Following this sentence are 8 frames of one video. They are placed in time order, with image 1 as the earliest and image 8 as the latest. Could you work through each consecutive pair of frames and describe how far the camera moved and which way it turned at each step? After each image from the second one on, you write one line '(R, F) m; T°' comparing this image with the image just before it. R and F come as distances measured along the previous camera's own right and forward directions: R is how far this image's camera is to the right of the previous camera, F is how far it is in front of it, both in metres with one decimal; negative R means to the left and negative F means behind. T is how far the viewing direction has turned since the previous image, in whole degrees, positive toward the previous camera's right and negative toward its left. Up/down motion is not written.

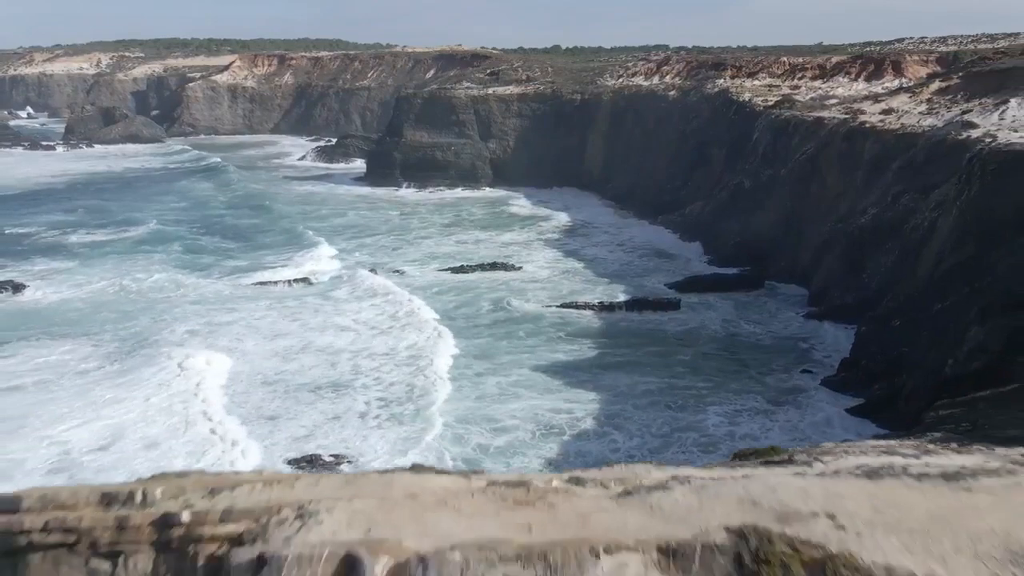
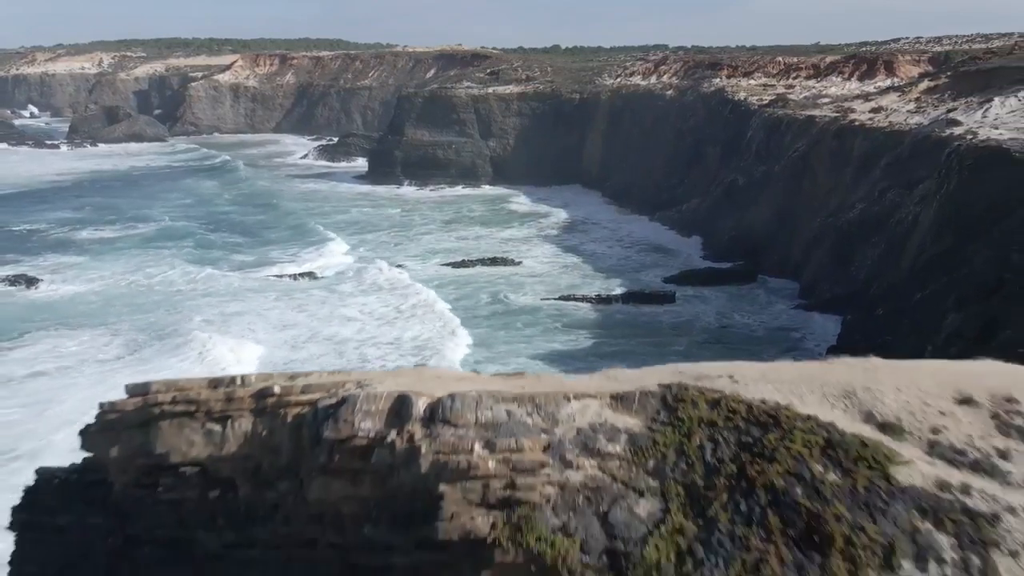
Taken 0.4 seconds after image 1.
(0.0, -0.7) m; 0°
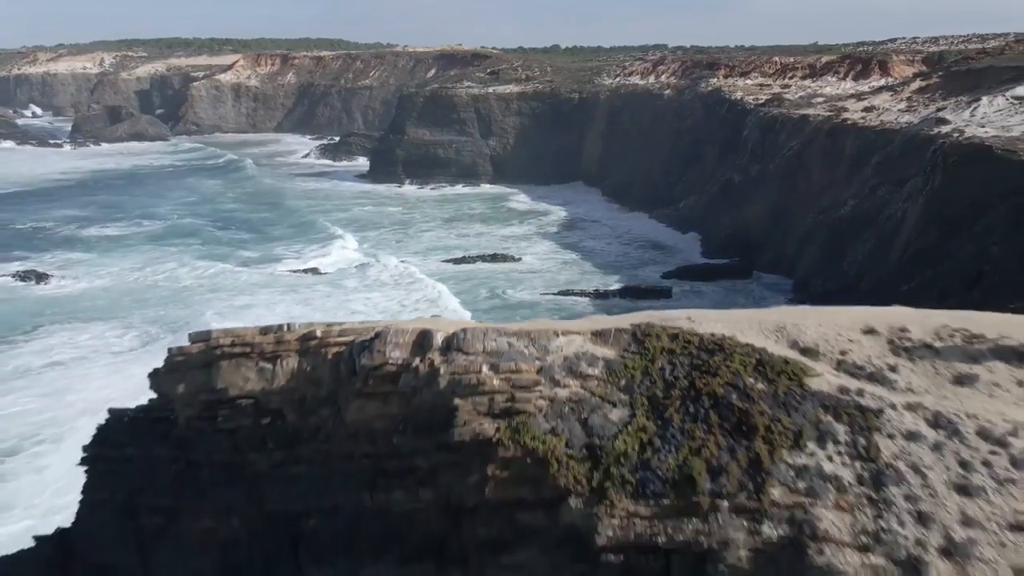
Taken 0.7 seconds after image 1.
(0.0, -0.5) m; 0°
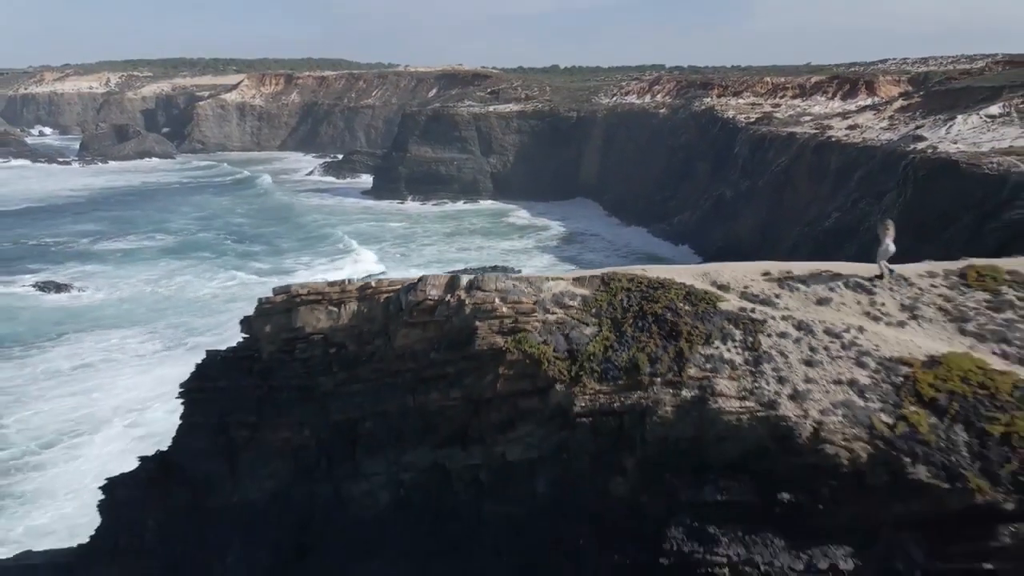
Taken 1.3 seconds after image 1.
(0.0, -1.1) m; 0°
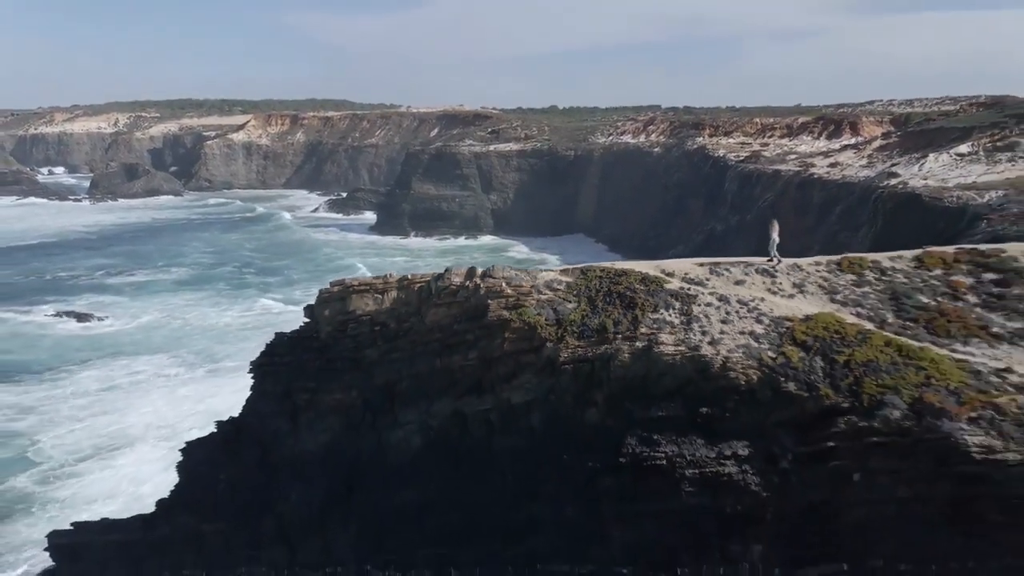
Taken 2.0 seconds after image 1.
(0.0, -1.3) m; 0°
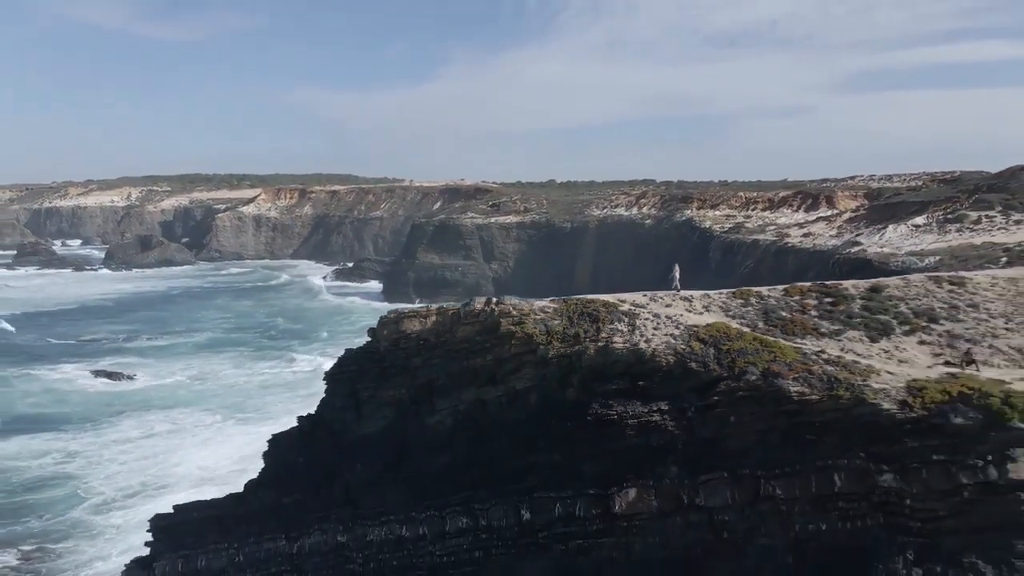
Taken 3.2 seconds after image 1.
(0.0, -2.4) m; 0°
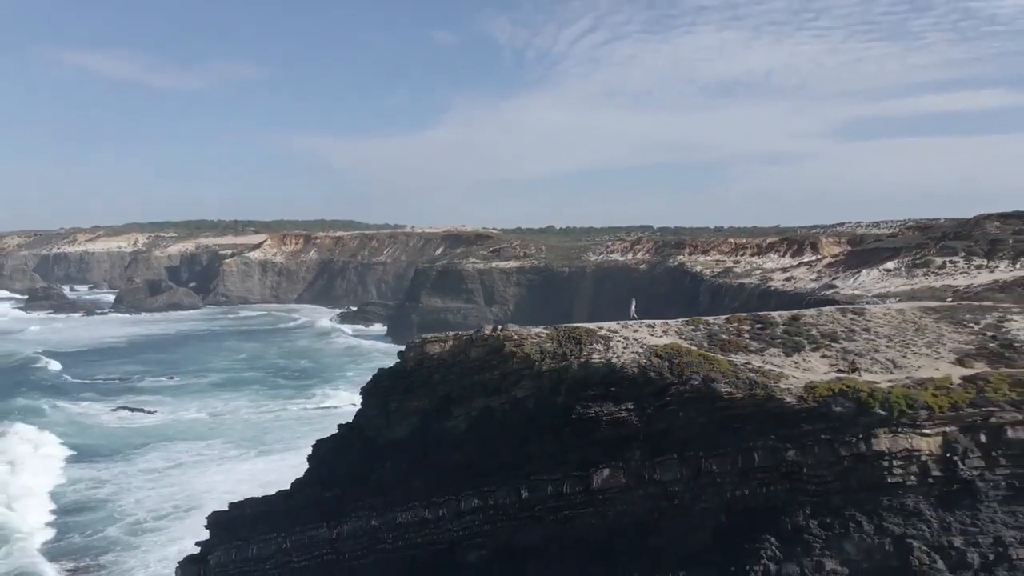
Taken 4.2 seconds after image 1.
(0.0, -2.0) m; 0°
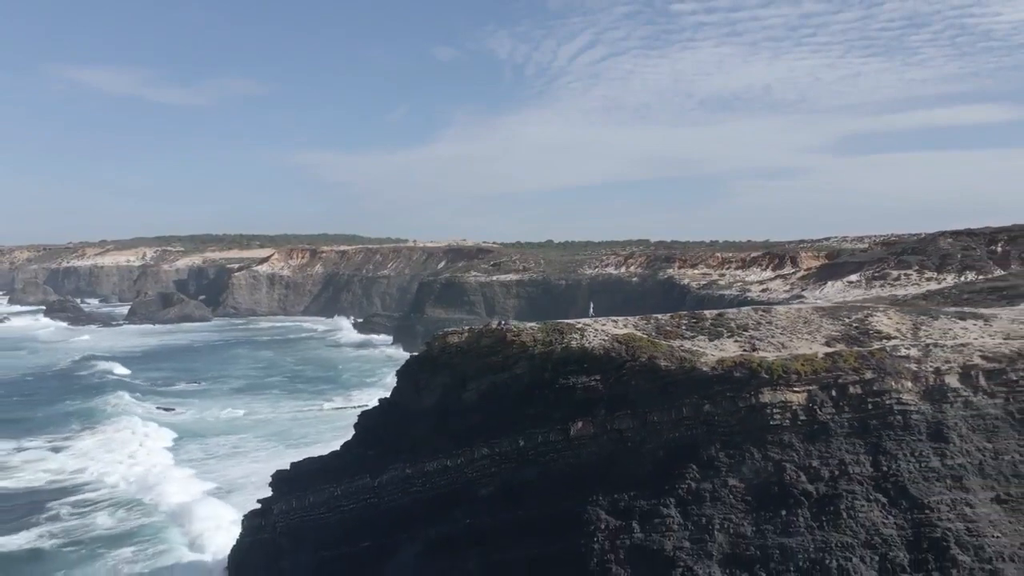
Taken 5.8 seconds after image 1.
(0.0, -3.2) m; 0°
